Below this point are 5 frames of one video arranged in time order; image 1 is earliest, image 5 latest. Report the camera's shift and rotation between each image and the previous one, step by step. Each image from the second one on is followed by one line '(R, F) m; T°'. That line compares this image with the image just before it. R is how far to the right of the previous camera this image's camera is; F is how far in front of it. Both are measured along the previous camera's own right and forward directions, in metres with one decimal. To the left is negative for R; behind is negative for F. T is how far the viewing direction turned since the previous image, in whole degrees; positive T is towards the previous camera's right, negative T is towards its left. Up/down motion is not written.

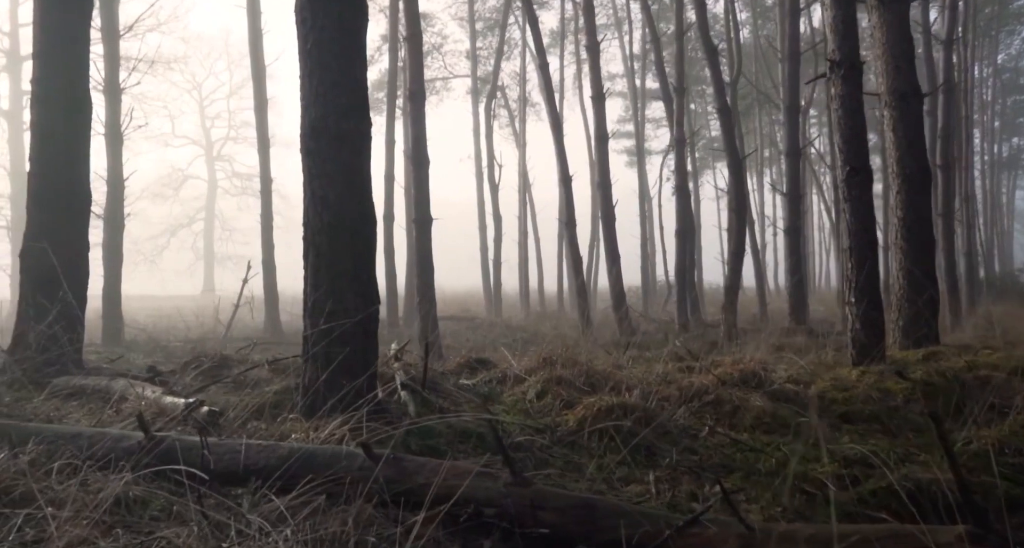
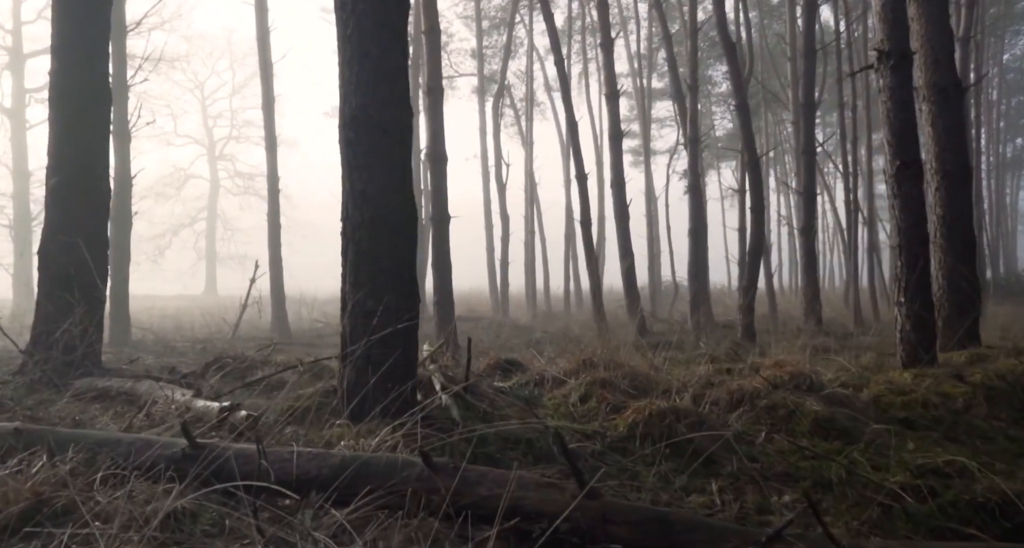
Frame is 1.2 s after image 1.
(-0.3, +0.2) m; 0°
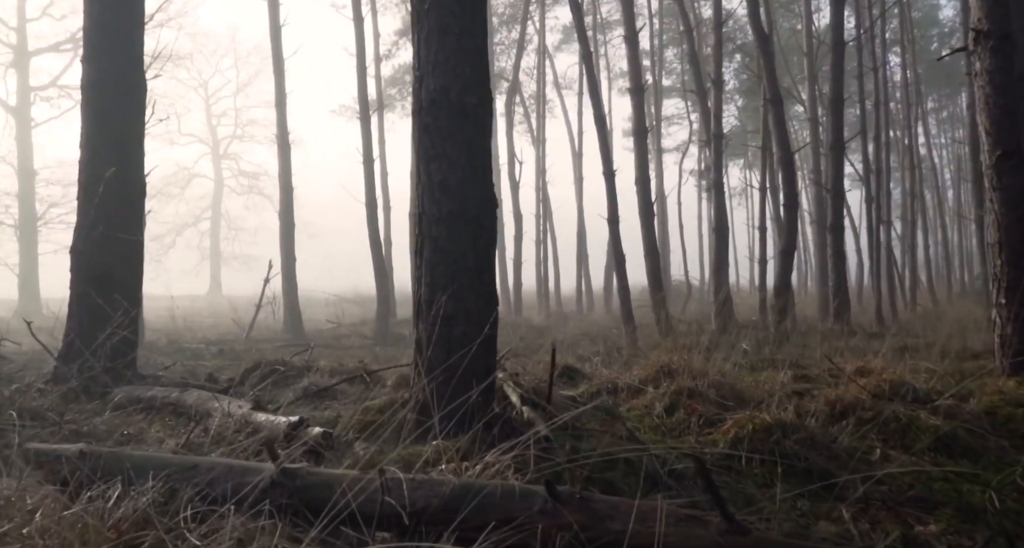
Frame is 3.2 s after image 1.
(-0.5, +0.5) m; 0°
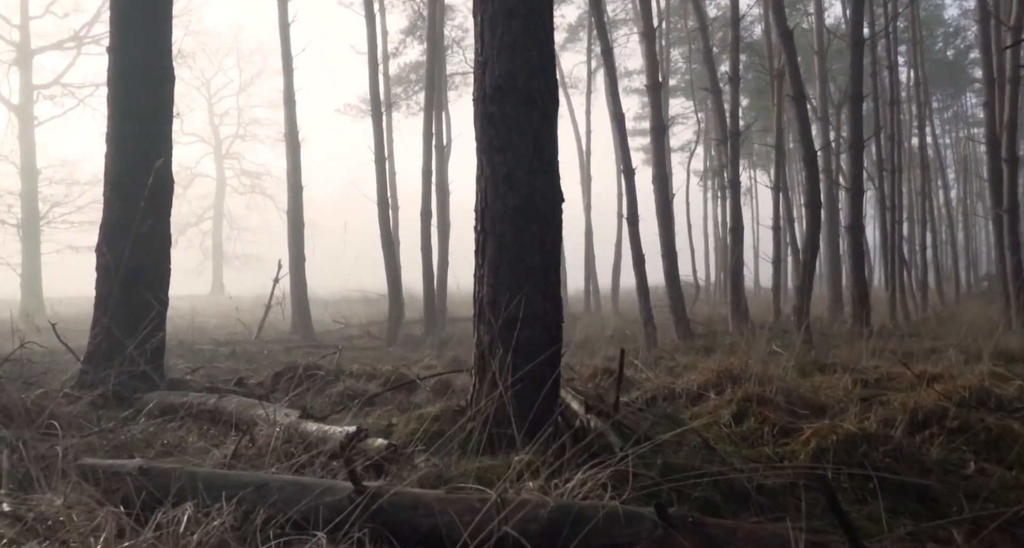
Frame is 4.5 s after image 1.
(-0.4, +0.3) m; 0°
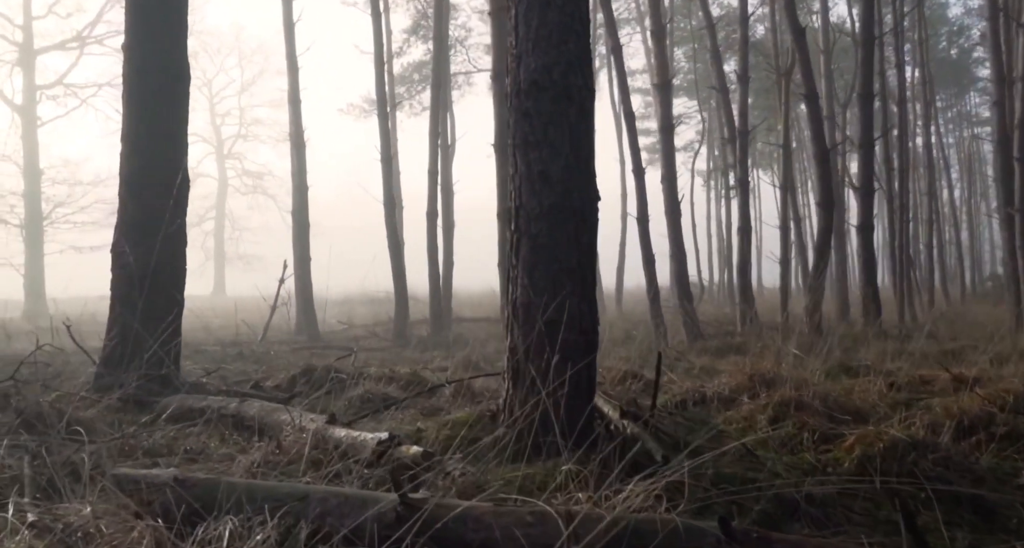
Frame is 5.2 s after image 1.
(-0.2, +0.1) m; 0°
